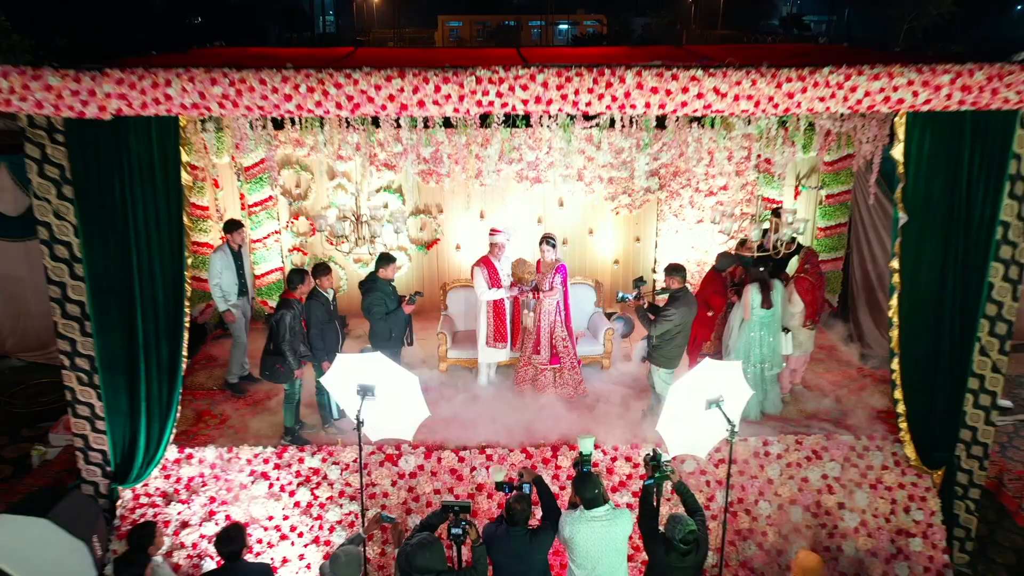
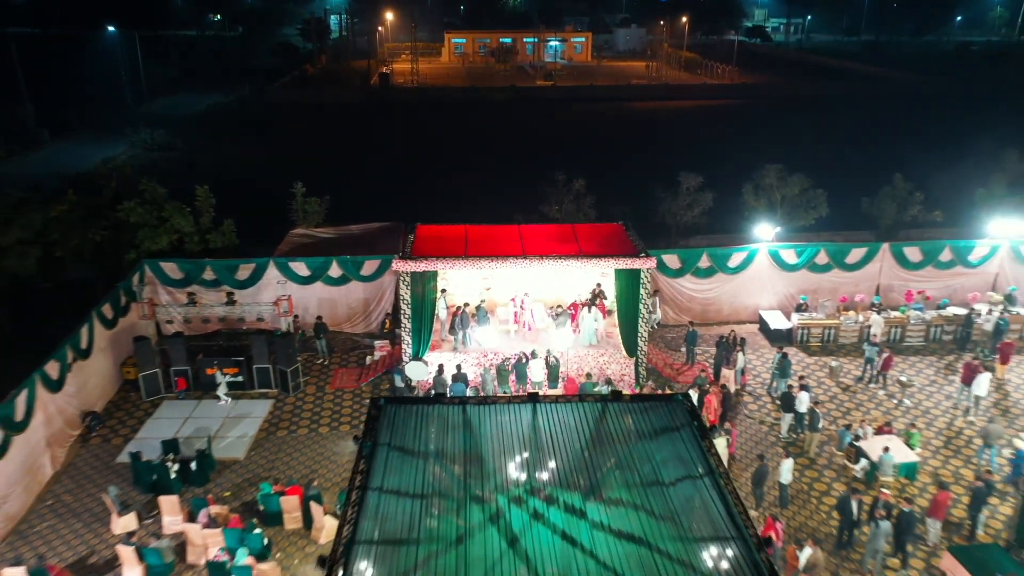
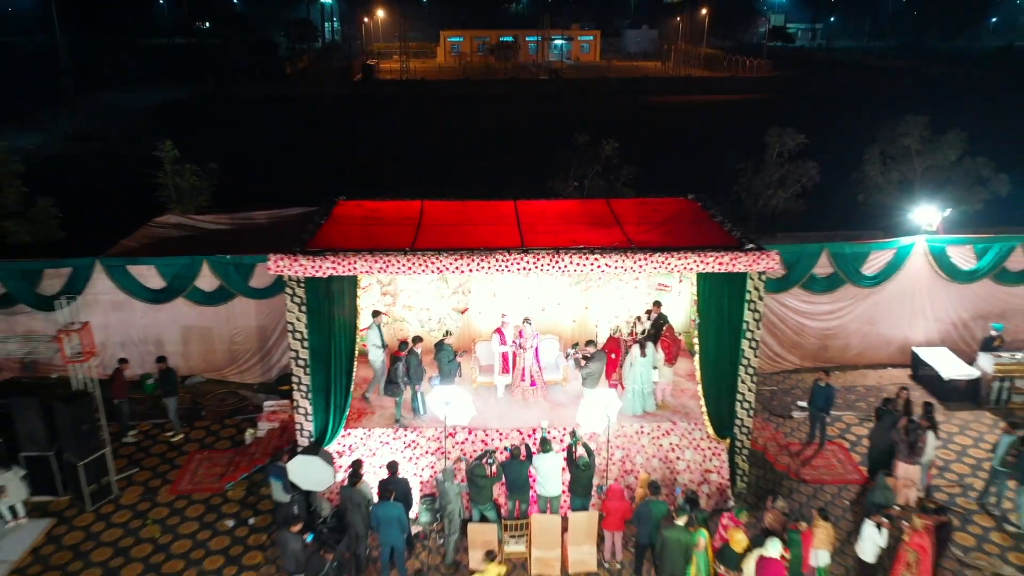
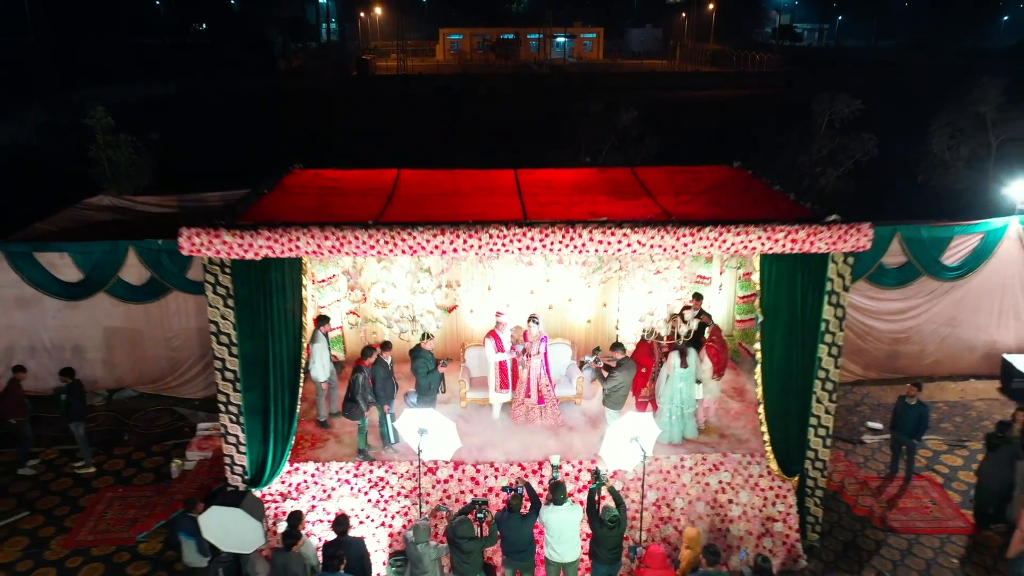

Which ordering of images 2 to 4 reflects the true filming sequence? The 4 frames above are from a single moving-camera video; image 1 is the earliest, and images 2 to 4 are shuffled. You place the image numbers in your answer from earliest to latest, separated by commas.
4, 3, 2
